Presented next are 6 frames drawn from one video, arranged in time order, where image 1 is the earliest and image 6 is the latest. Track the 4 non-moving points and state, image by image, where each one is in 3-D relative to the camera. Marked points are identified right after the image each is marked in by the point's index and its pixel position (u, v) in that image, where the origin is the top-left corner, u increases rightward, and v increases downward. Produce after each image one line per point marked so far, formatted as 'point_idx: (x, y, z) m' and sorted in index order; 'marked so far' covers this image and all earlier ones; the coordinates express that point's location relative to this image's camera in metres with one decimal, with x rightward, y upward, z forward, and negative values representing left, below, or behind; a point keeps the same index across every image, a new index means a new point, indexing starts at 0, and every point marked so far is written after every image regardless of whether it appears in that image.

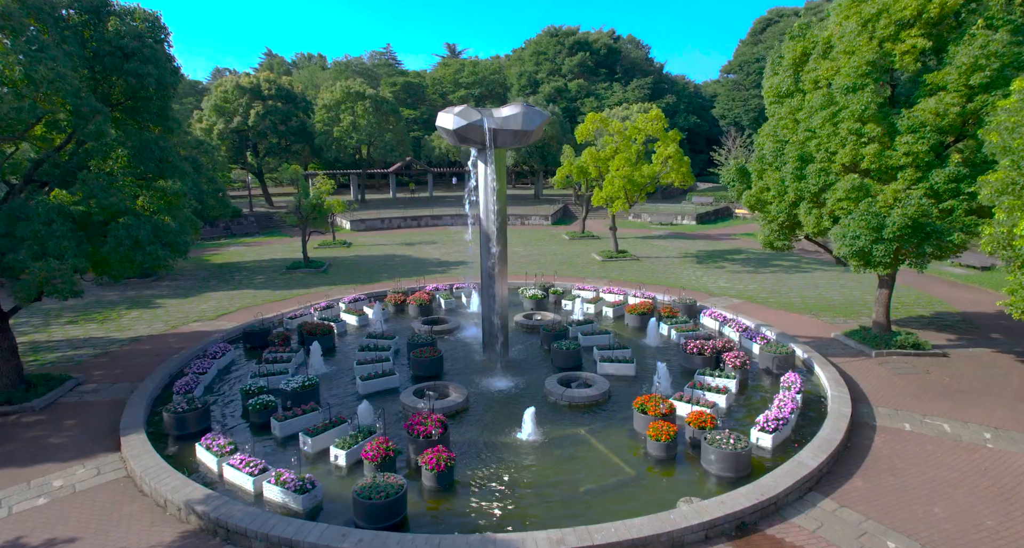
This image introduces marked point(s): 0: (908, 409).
0: (+9.3, -3.2, +13.3) m
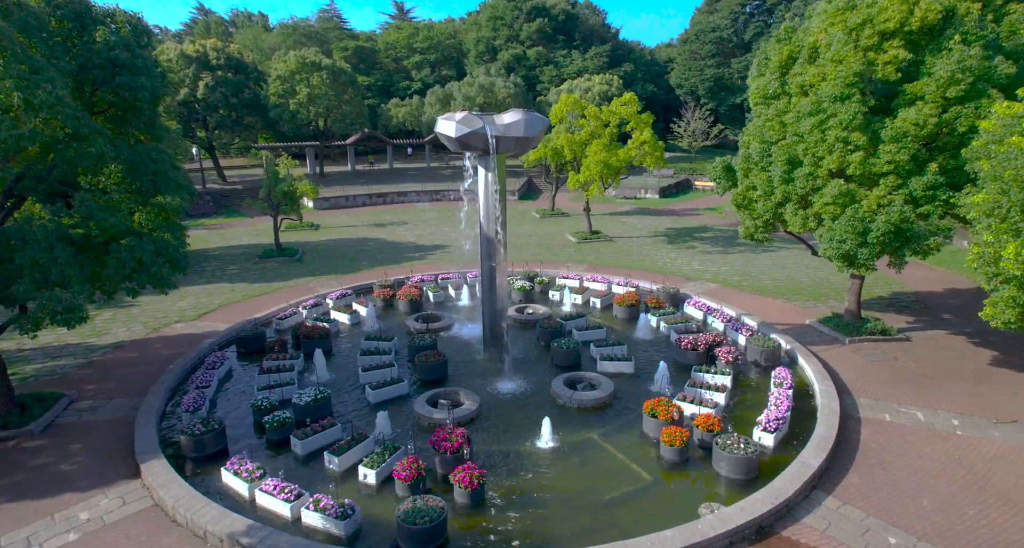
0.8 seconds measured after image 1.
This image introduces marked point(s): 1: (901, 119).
0: (+9.5, -3.2, +14.5) m
1: (+9.4, +3.8, +13.9) m
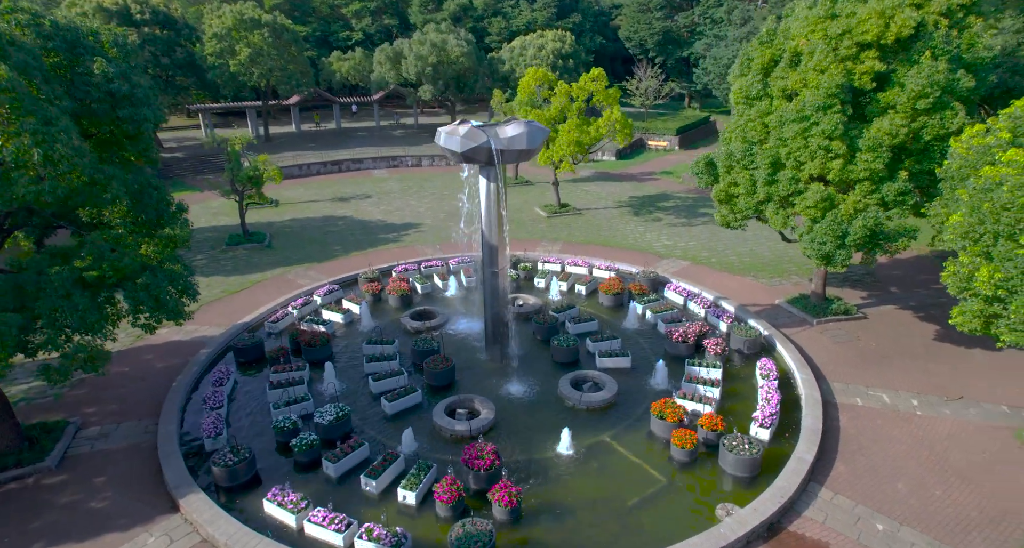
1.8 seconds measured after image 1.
0: (+9.8, -3.1, +16.2) m
1: (+9.5, +3.8, +15.0) m
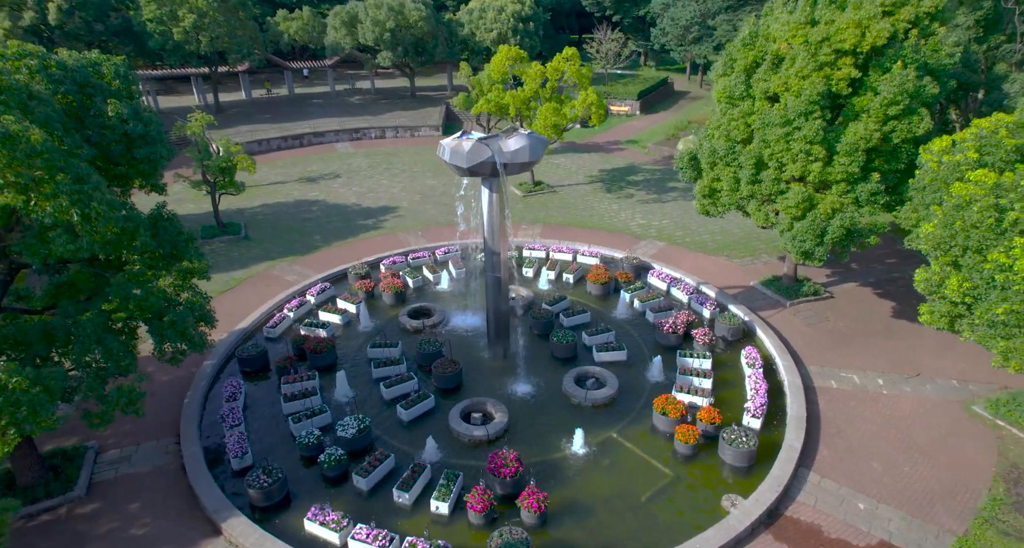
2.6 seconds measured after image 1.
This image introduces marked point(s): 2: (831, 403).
0: (+9.9, -2.8, +17.8) m
1: (+9.5, +4.0, +16.0) m
2: (+8.9, -3.6, +16.0) m
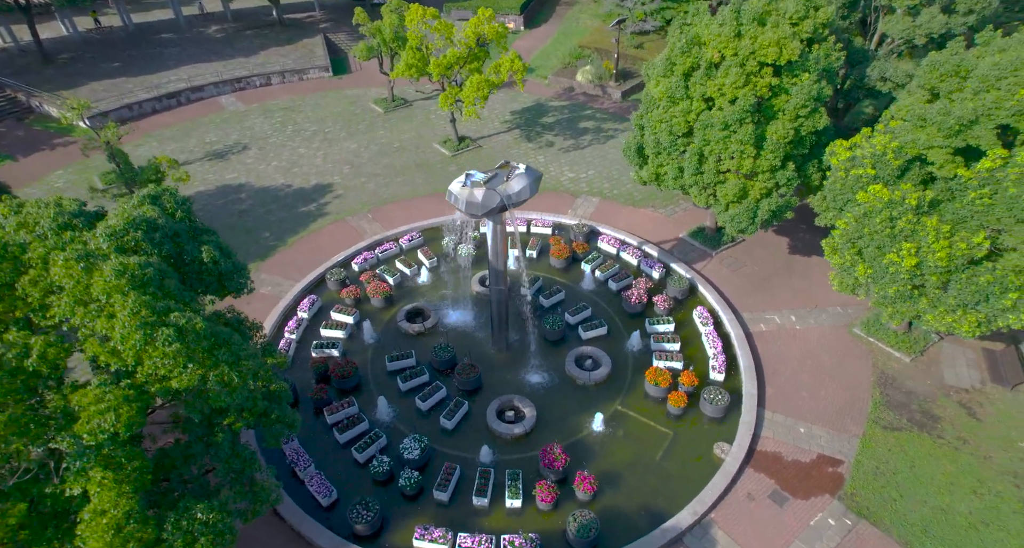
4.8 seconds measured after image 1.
0: (+9.6, -1.4, +22.7) m
1: (+8.9, +4.9, +19.6) m
2: (+9.2, -2.6, +21.0) m
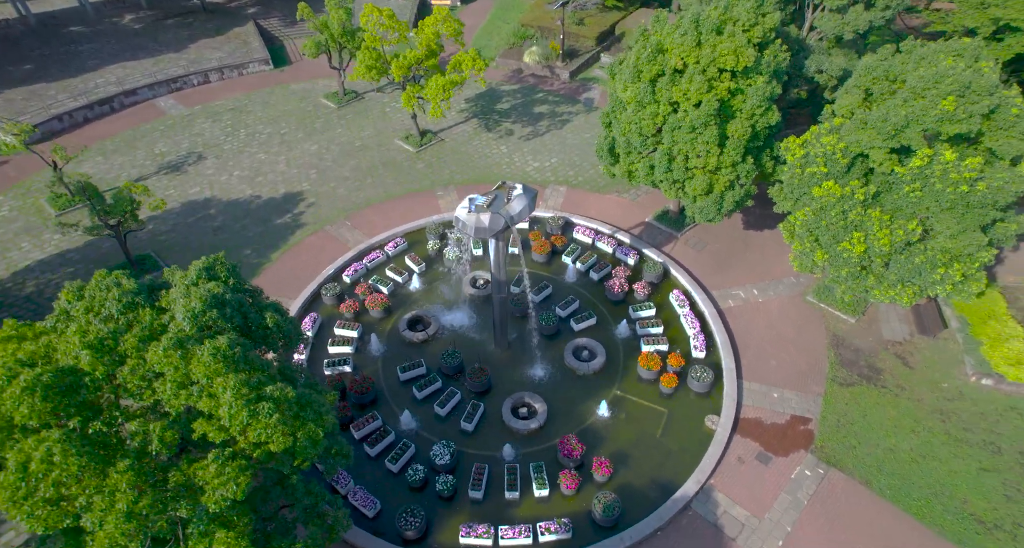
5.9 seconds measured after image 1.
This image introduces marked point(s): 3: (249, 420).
0: (+9.2, -0.6, +25.2) m
1: (+8.3, +5.4, +21.6) m
2: (+9.1, -1.9, +23.5) m
3: (-4.8, -2.6, +10.2) m
